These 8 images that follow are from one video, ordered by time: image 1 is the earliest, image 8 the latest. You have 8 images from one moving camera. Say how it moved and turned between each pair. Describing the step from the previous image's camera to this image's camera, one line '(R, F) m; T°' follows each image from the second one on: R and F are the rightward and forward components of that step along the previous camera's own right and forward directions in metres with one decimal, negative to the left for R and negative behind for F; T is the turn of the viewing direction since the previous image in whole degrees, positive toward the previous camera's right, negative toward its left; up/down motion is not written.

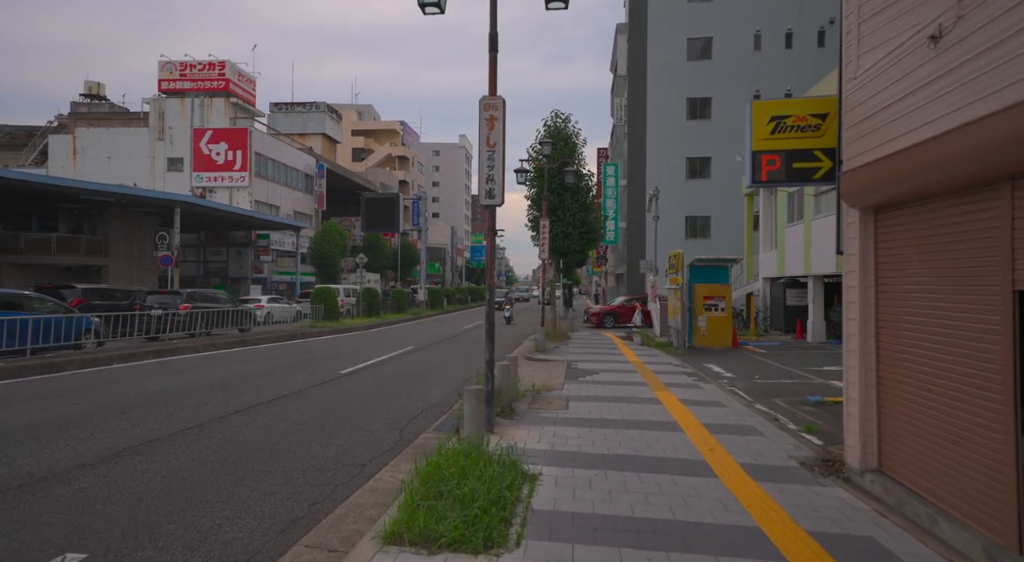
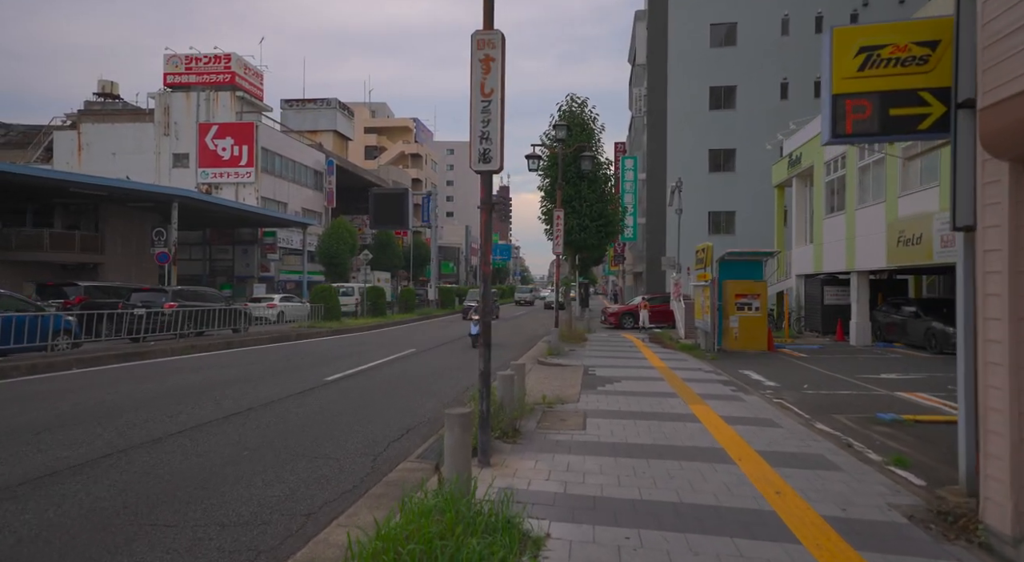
(+0.1, +1.8) m; -1°
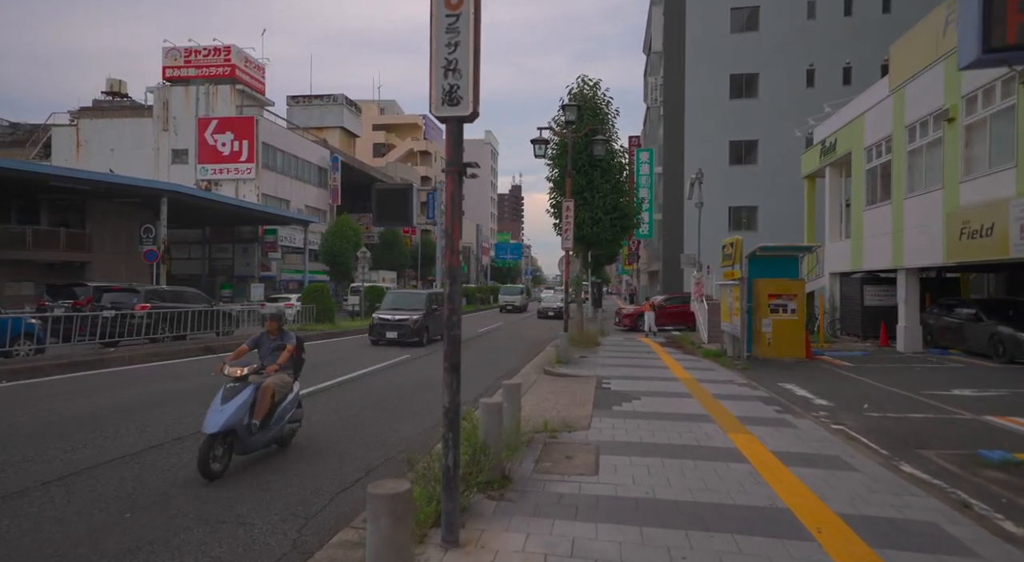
(+0.2, +2.0) m; -1°
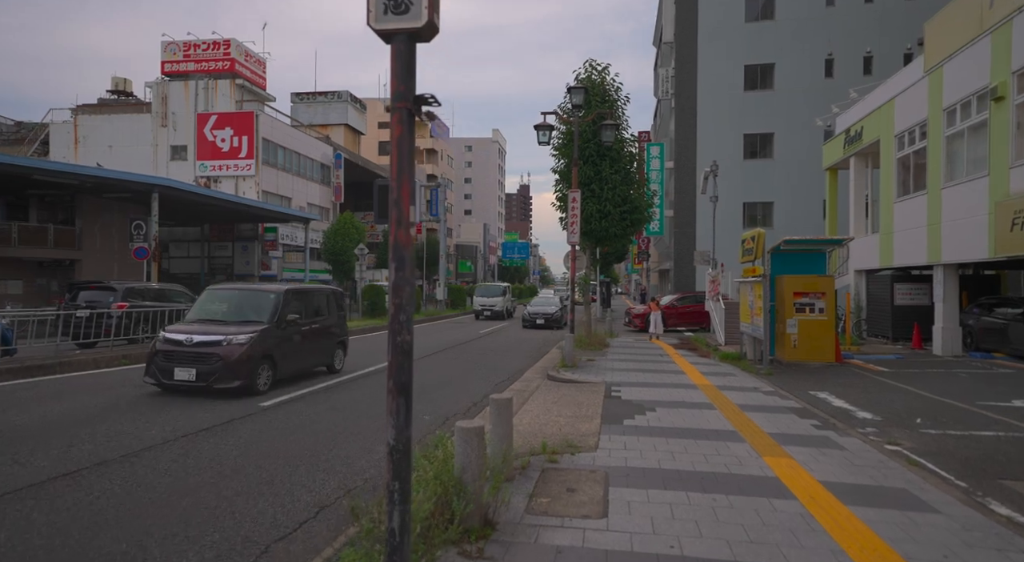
(+0.2, +1.3) m; -1°
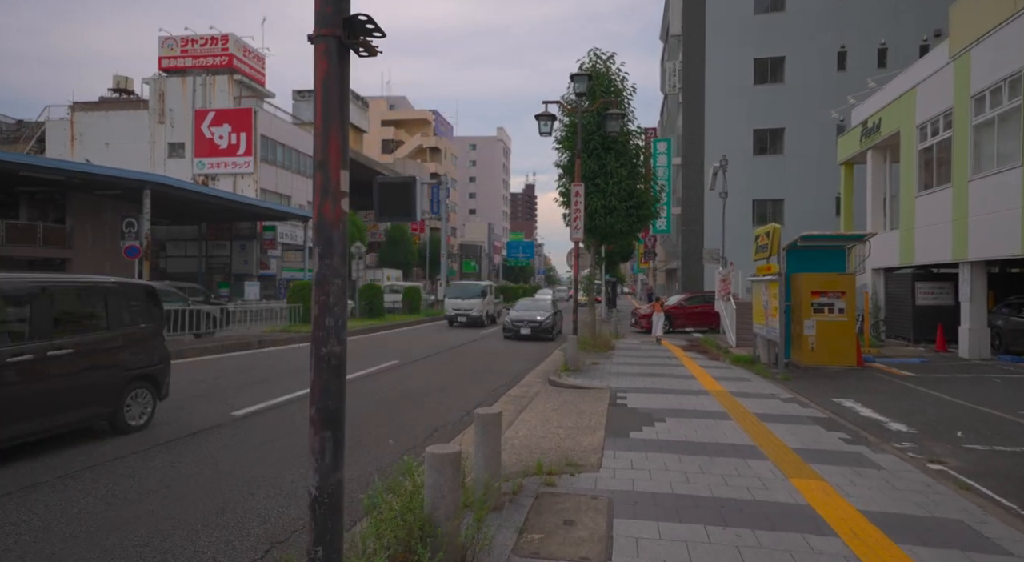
(+0.1, +0.8) m; -1°
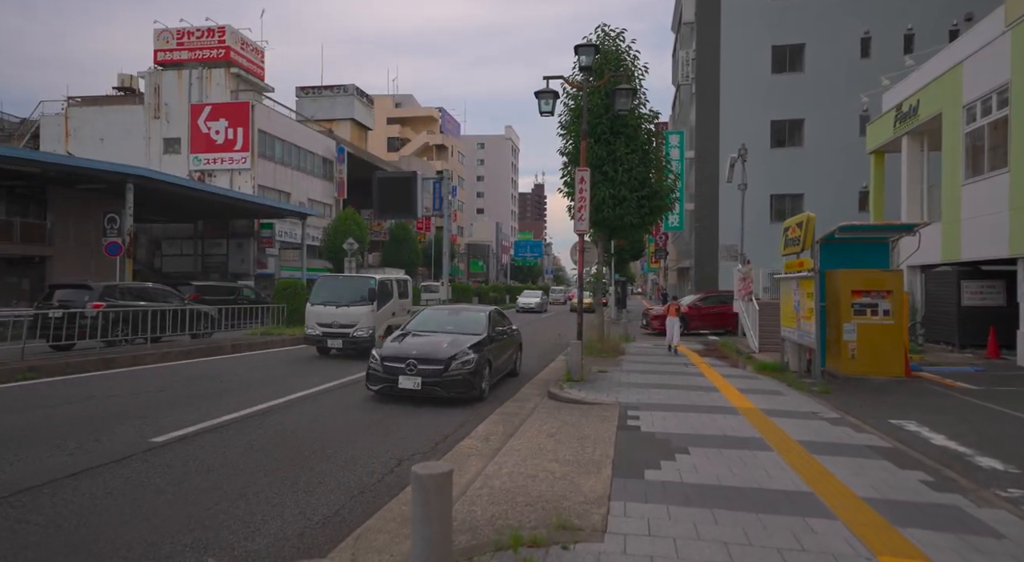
(+0.3, +1.8) m; -1°
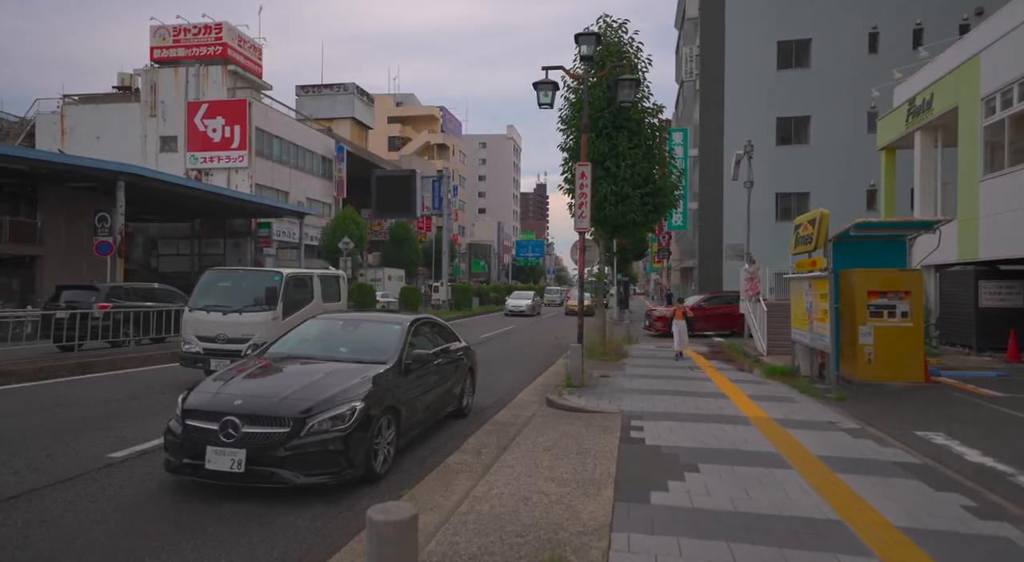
(+0.1, +0.6) m; 0°
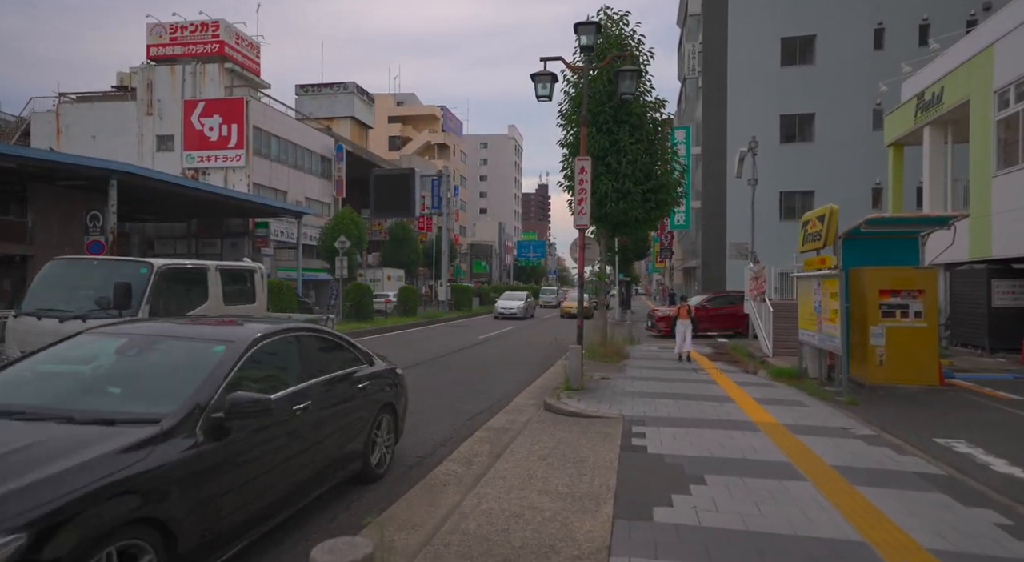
(+0.1, +0.5) m; 0°
